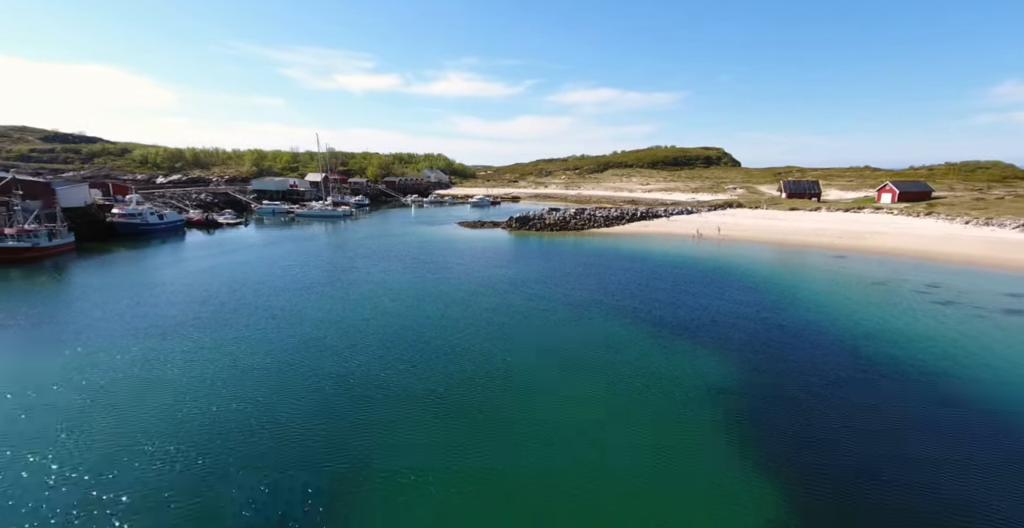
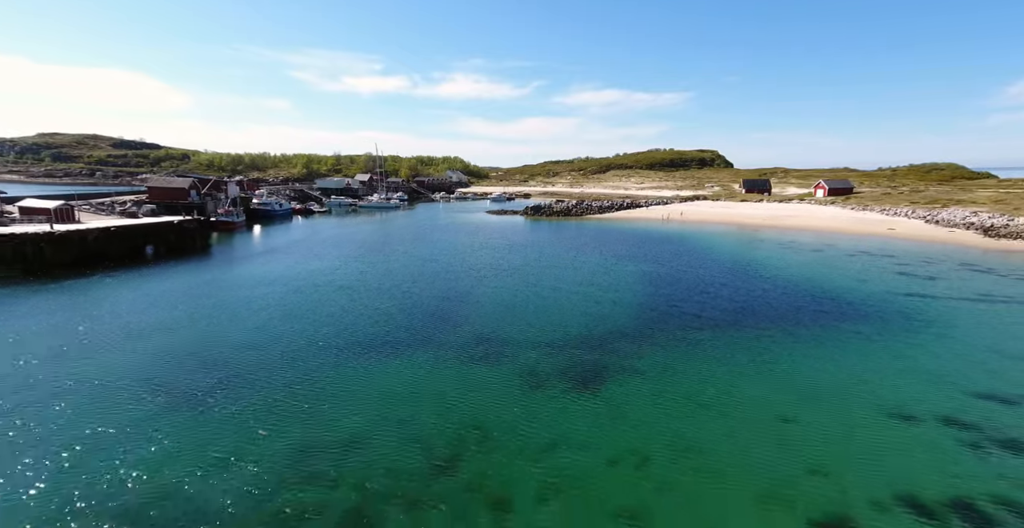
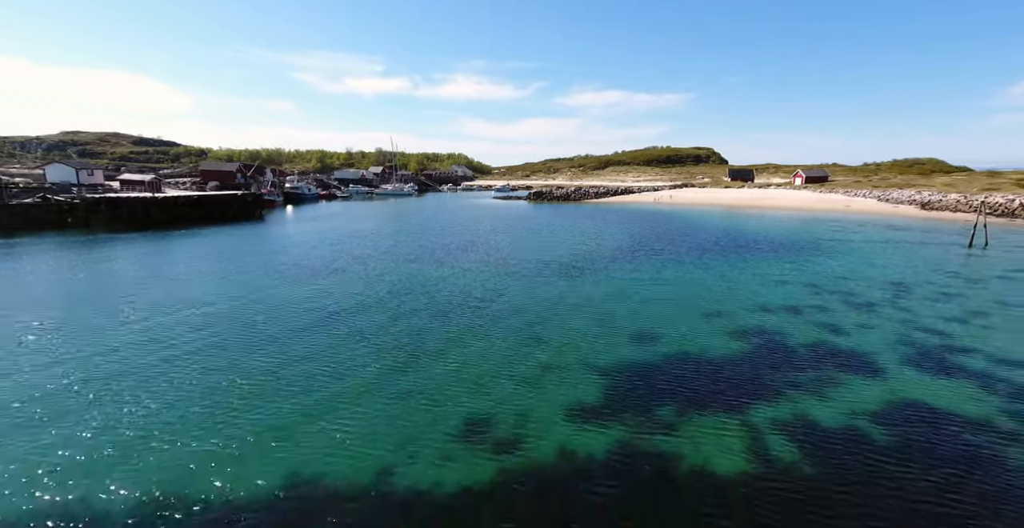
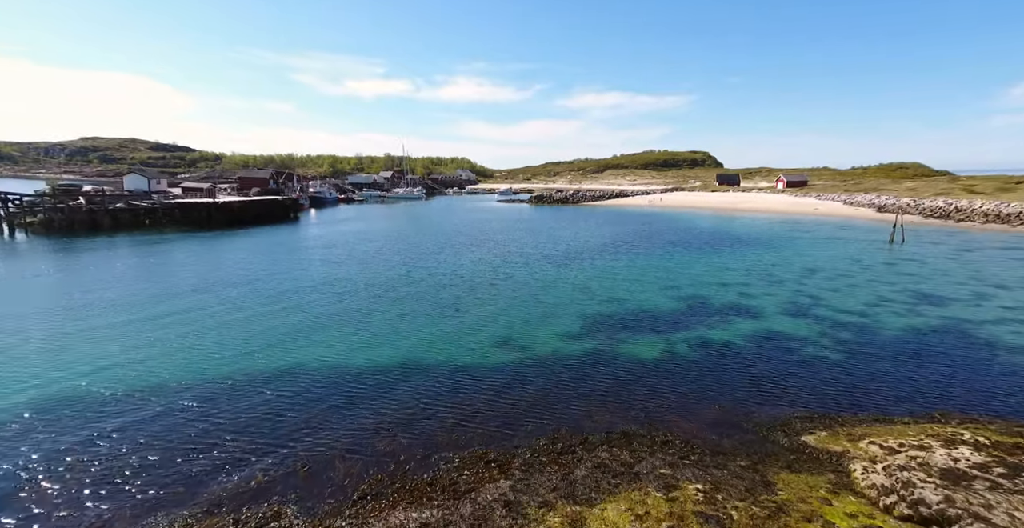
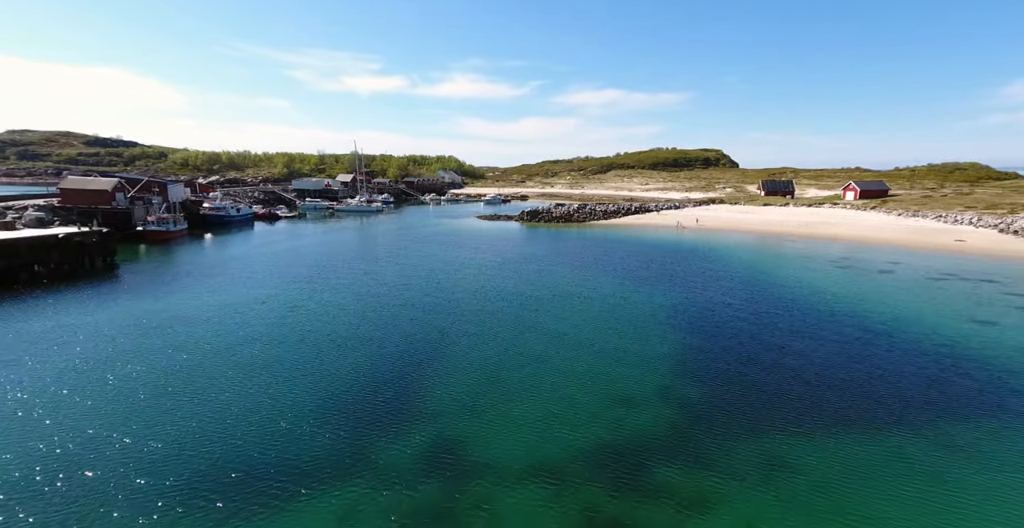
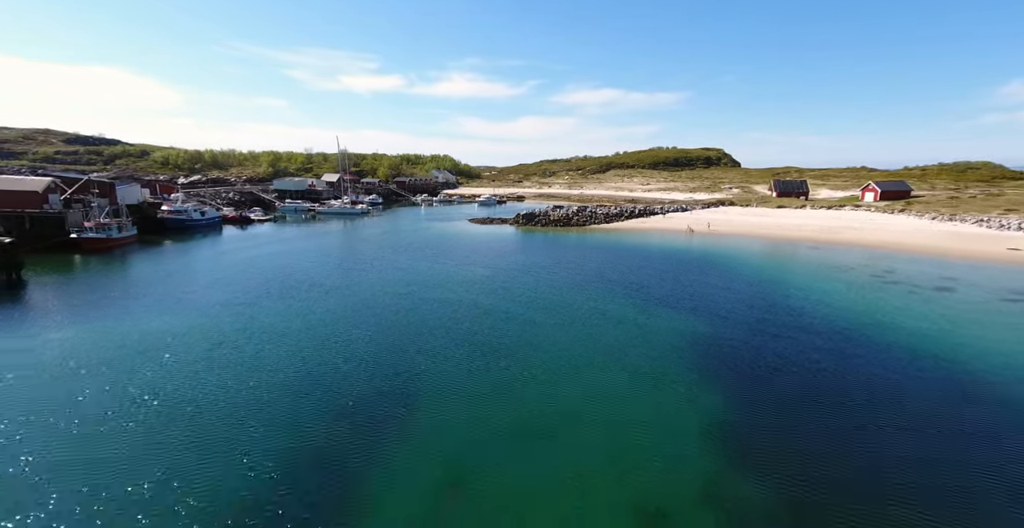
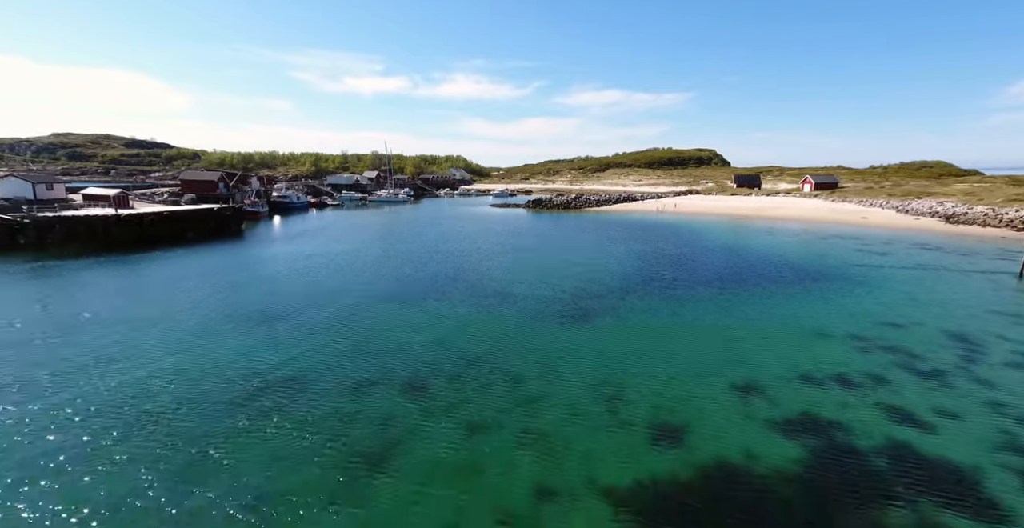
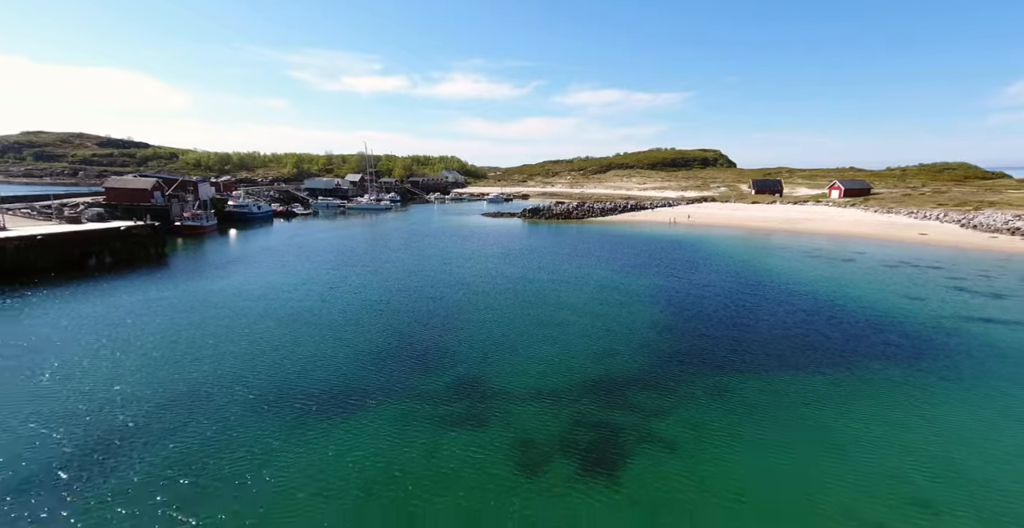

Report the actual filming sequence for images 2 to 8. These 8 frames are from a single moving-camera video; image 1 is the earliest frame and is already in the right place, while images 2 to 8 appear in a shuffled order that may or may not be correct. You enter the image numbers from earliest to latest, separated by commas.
6, 5, 8, 2, 7, 3, 4
